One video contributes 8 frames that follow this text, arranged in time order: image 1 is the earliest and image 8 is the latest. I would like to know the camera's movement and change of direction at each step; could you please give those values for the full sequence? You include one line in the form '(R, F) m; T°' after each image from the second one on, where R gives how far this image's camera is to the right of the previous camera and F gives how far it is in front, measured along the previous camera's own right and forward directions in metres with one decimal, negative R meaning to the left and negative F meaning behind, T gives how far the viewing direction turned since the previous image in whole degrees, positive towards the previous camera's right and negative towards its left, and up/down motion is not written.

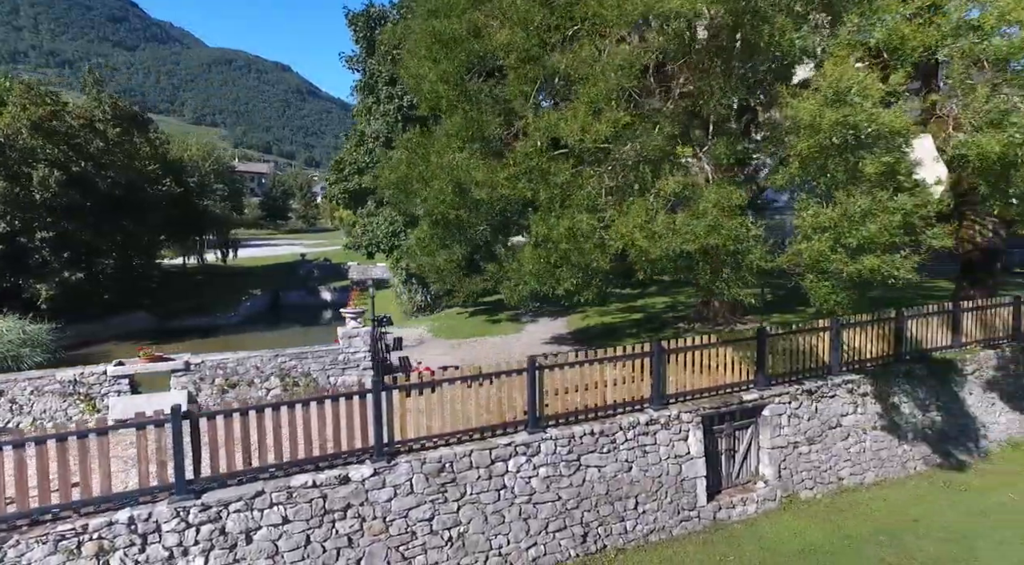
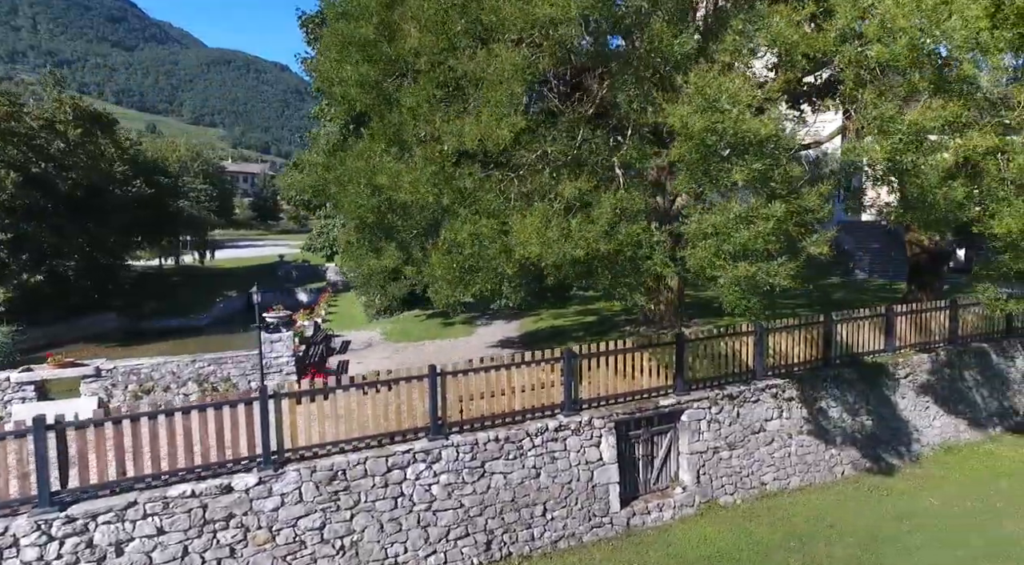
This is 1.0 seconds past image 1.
(+1.2, 0.0) m; 0°
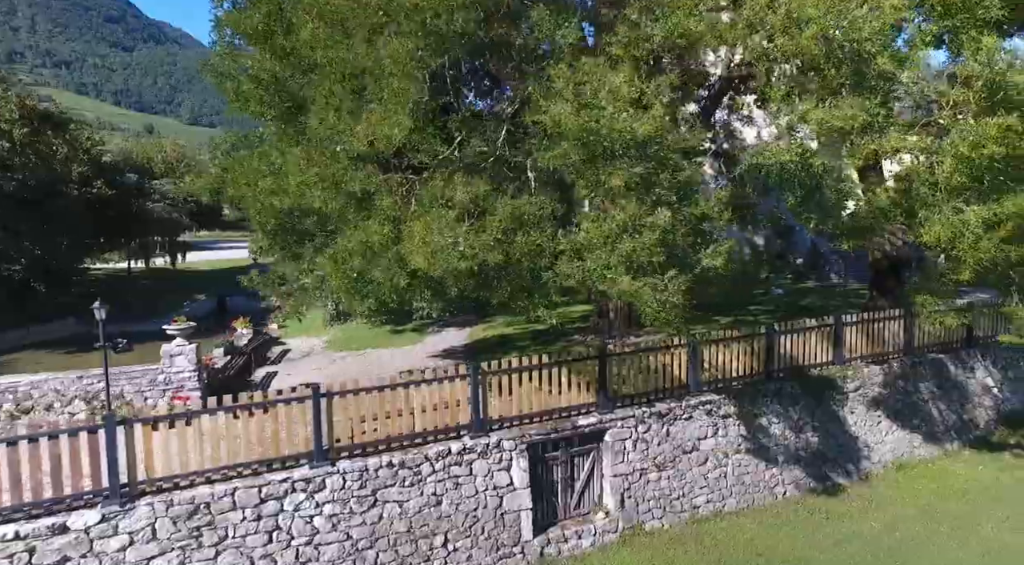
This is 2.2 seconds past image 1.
(+1.2, +0.8) m; 0°
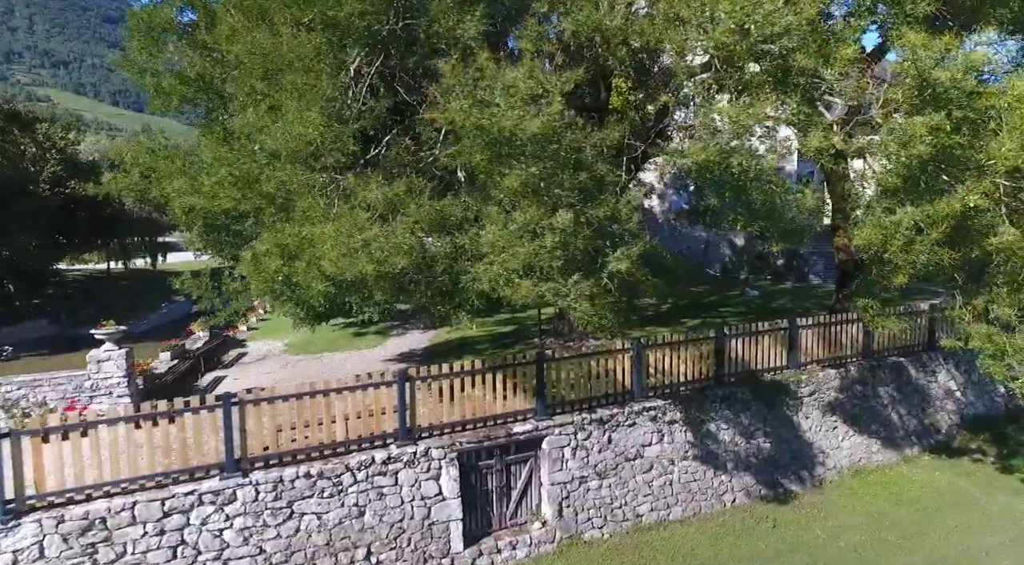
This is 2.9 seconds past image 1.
(+0.8, +0.3) m; 0°
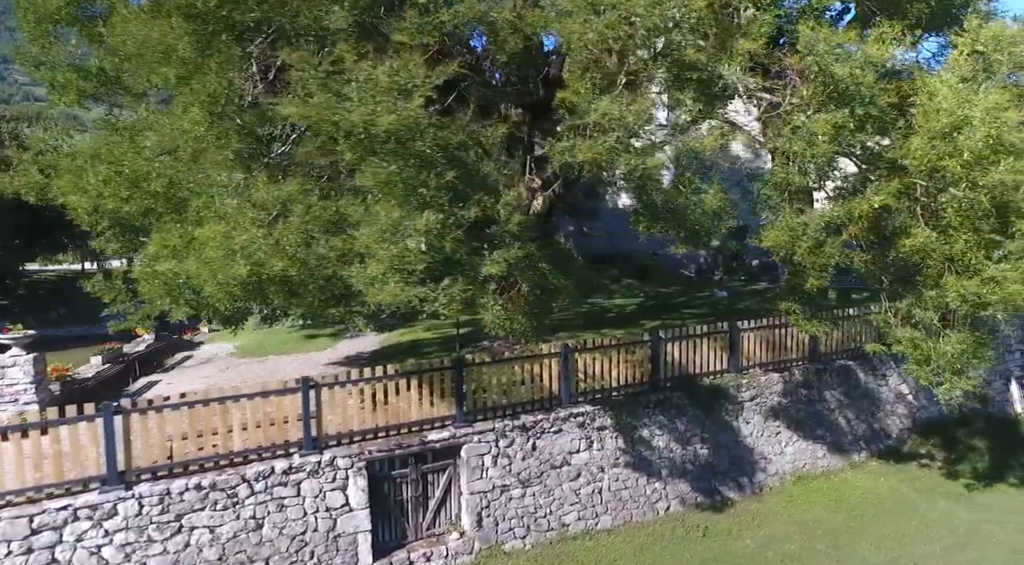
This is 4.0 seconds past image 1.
(+1.0, +0.3) m; +1°
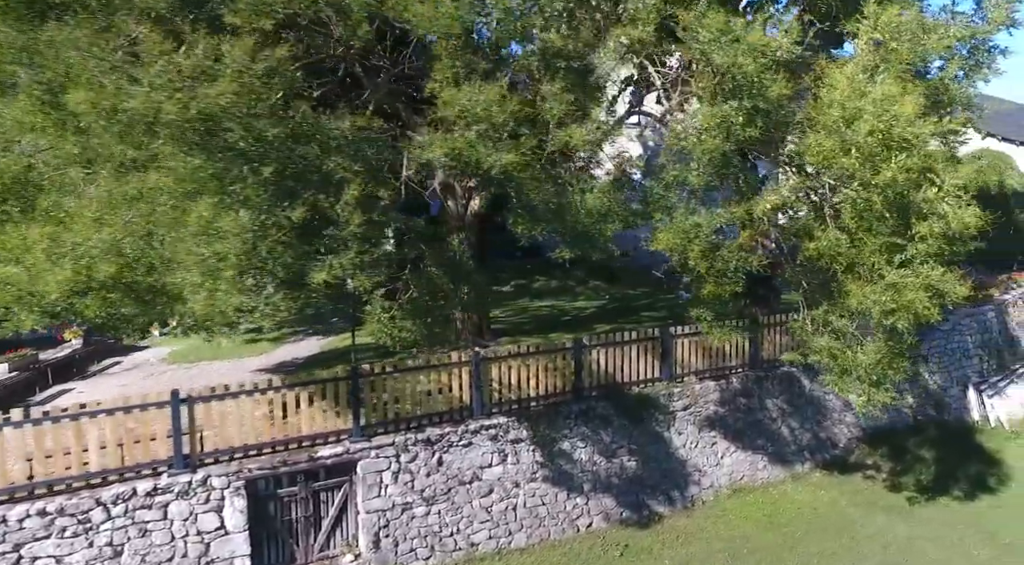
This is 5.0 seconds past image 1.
(+1.2, +0.6) m; +1°
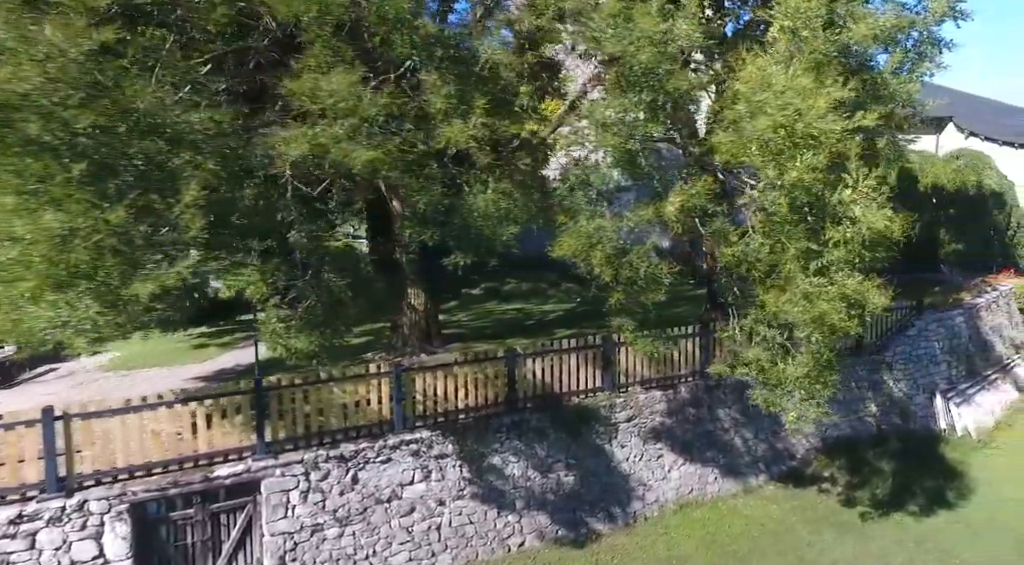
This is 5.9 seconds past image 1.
(+0.9, +0.6) m; 0°
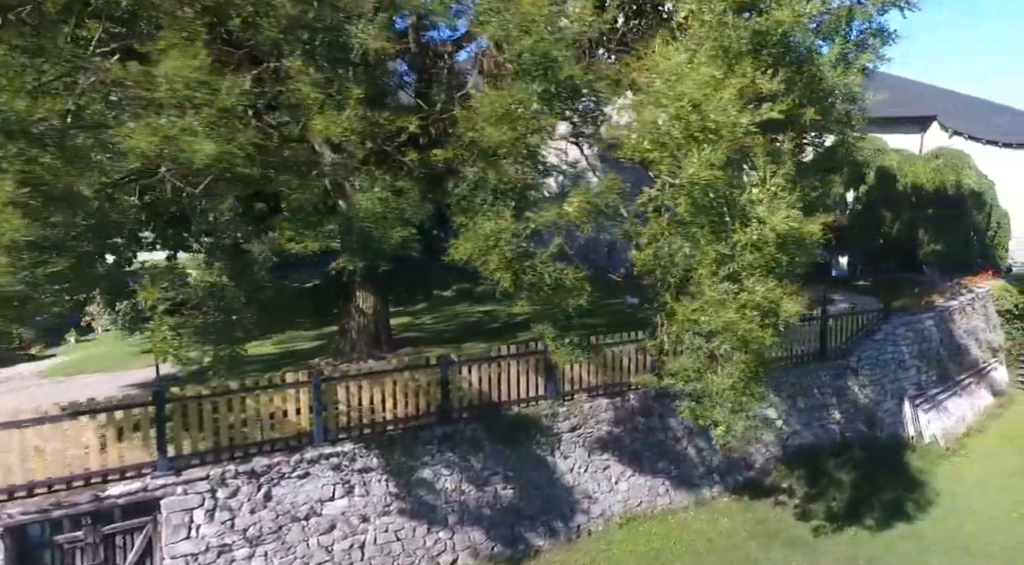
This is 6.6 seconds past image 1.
(+0.9, +0.5) m; 0°
